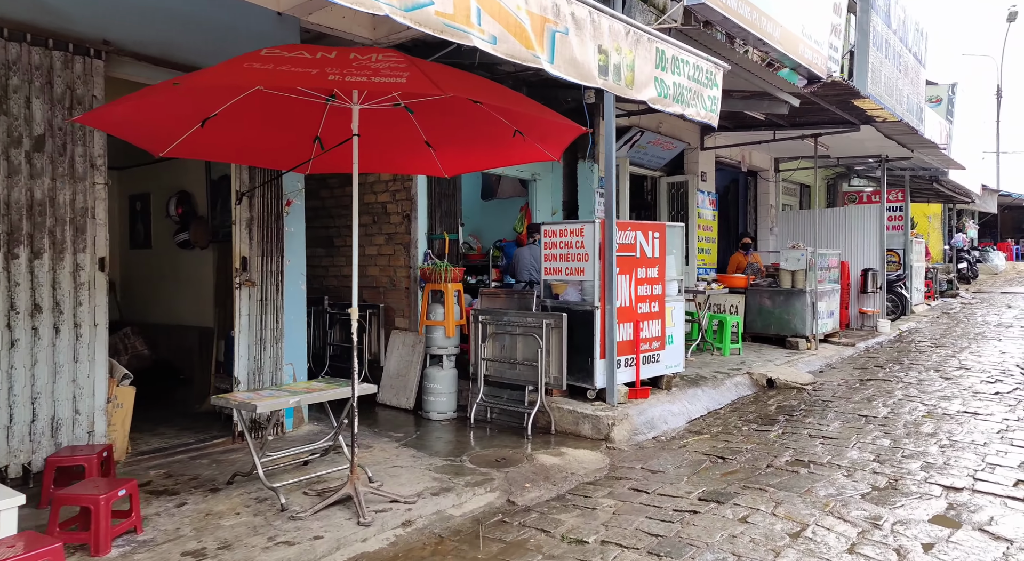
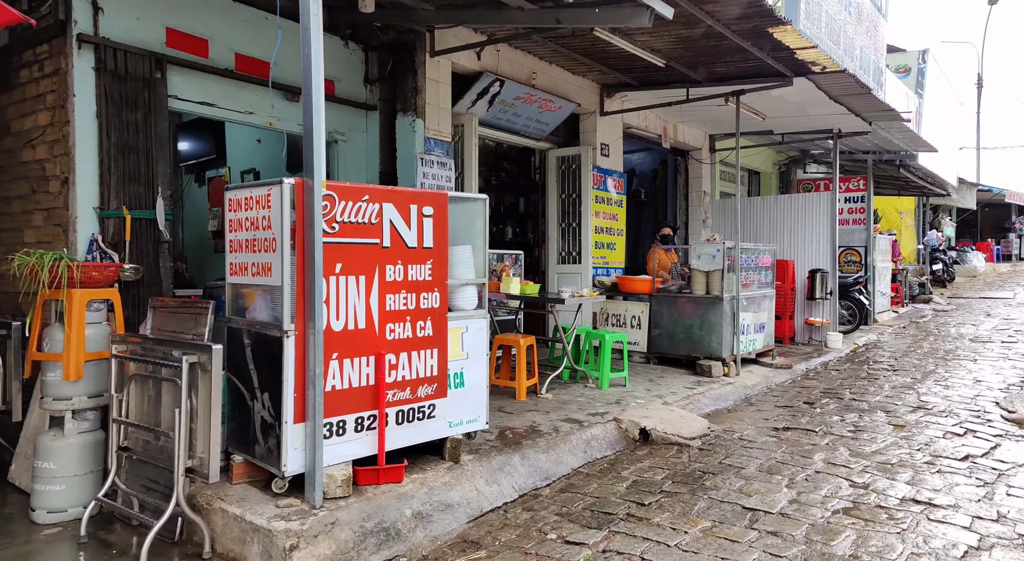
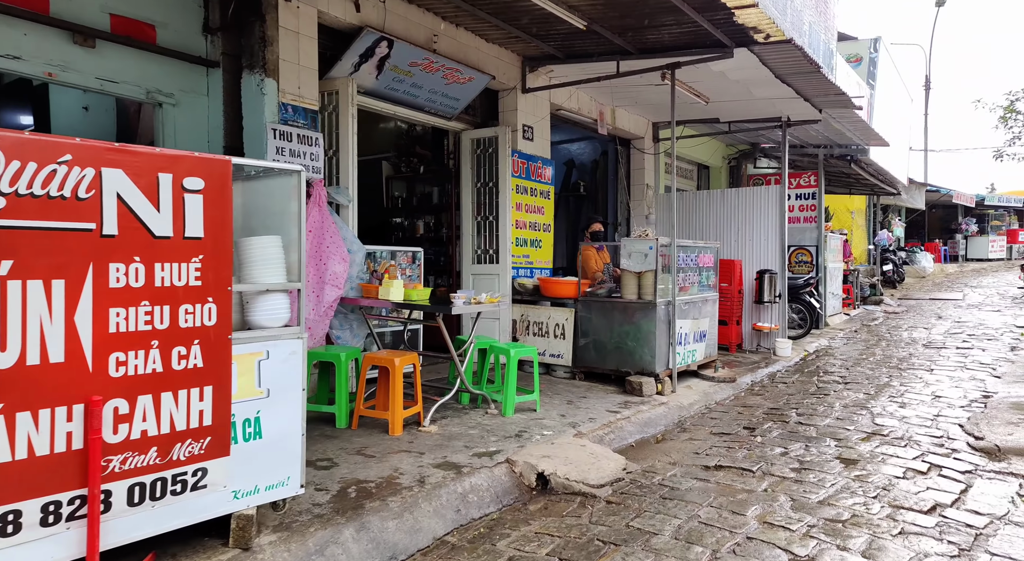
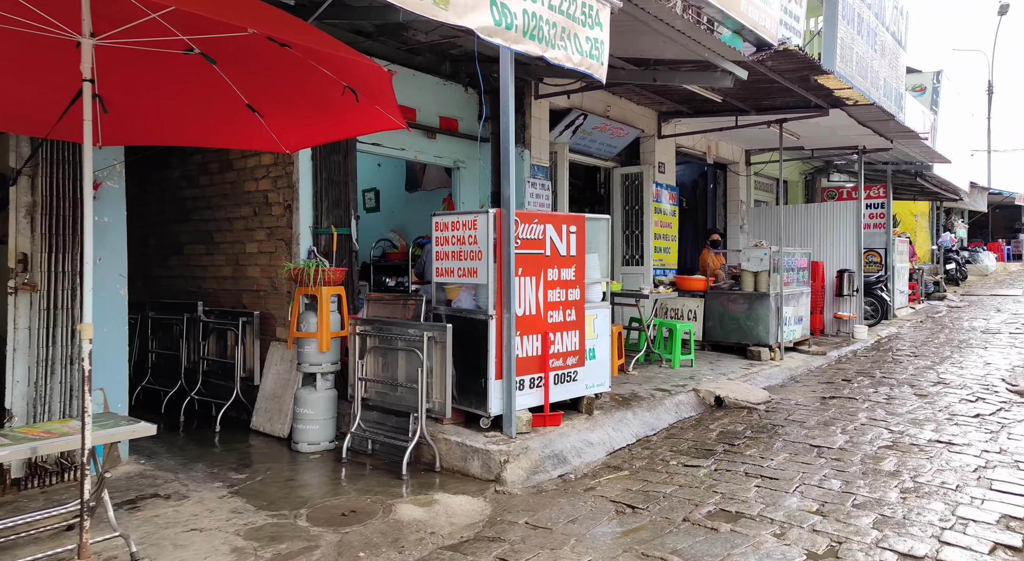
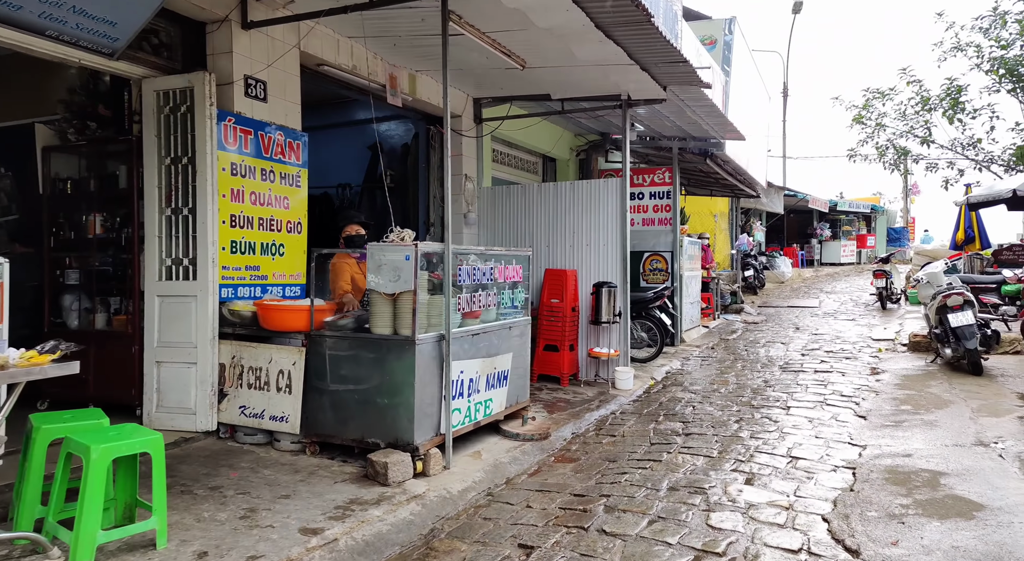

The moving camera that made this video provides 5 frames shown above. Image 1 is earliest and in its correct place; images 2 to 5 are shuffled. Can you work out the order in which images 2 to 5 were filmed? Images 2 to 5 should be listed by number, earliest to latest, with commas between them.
4, 2, 3, 5
